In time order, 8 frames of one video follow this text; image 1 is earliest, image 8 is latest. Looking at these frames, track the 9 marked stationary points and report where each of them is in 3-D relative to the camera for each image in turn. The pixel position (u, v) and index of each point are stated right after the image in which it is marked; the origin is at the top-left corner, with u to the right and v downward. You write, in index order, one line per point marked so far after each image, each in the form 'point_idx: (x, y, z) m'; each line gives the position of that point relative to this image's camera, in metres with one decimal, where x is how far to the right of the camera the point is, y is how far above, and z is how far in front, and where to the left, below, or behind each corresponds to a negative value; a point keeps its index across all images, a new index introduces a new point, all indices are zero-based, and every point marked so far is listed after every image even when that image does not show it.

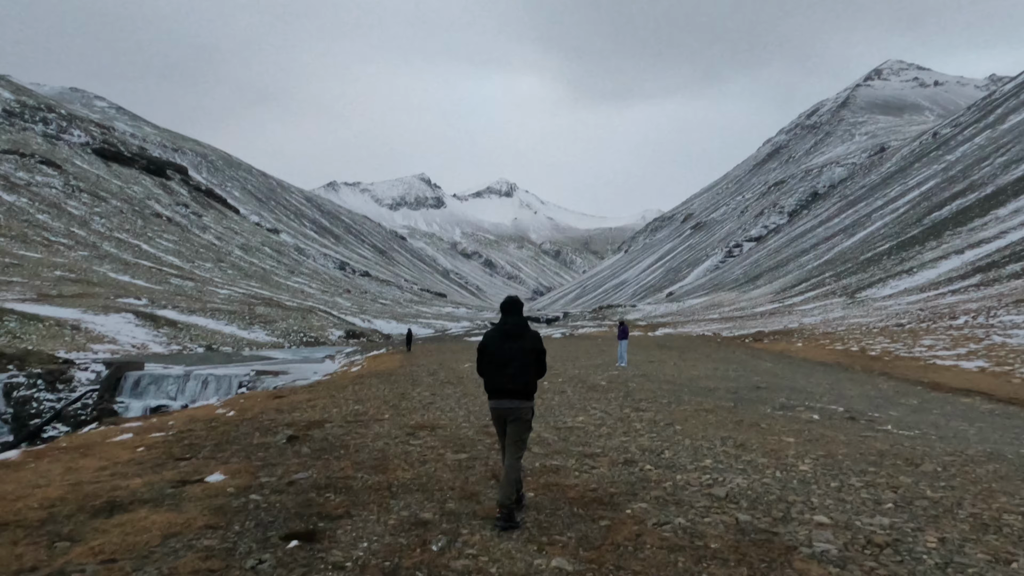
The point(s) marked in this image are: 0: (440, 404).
0: (-2.0, -3.4, +19.0) m
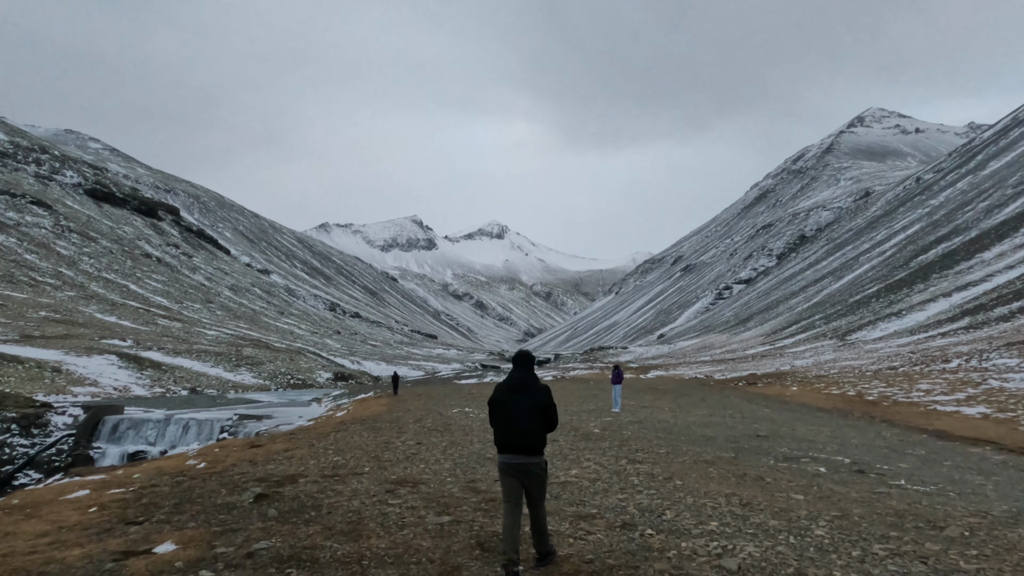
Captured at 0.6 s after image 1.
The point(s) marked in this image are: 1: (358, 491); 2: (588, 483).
0: (-2.3, -4.5, +17.9) m
1: (-2.9, -3.9, +12.8) m
2: (+1.6, -4.2, +14.3) m
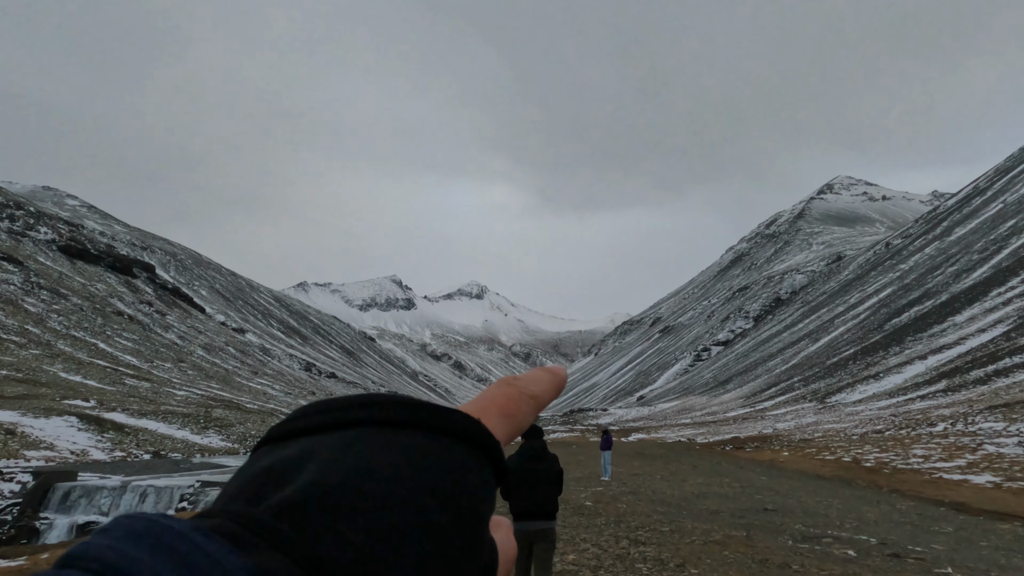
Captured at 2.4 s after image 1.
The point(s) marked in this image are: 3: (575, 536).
0: (-2.7, -5.9, +15.7) m
1: (-3.1, -4.8, +10.6) m
2: (+1.4, -5.2, +12.3) m
3: (+1.5, -6.1, +16.4) m
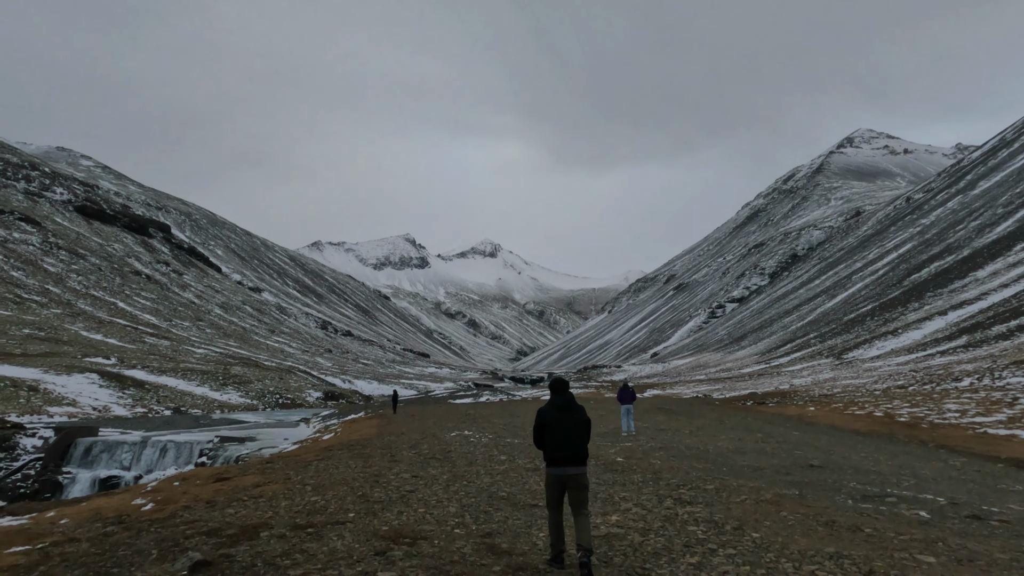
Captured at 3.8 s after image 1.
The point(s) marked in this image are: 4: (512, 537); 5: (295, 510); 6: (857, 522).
0: (-1.9, -4.6, +14.6) m
1: (-2.5, -3.8, +9.5) m
2: (+2.1, -4.1, +11.0) m
3: (+2.3, -4.7, +15.2) m
4: (0.0, -4.0, +10.6) m
5: (-4.3, -4.3, +13.0) m
6: (+6.3, -4.2, +12.1) m
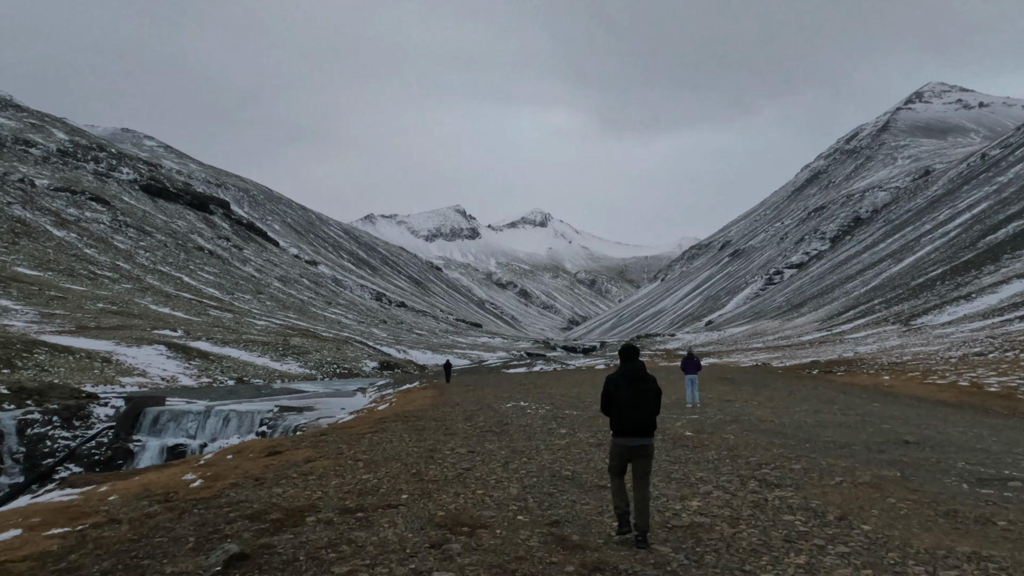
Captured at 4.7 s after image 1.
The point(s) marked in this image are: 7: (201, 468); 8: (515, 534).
0: (-0.6, -3.8, +13.6) m
1: (-1.6, -3.3, +8.5) m
2: (+3.1, -3.4, +9.7) m
3: (+3.6, -3.9, +13.8) m
4: (+1.0, -3.4, +9.4) m
5: (-3.1, -3.7, +12.1) m
6: (+7.4, -3.5, +10.4) m
7: (-7.8, -4.5, +16.6) m
8: (0.0, -3.3, +9.0) m
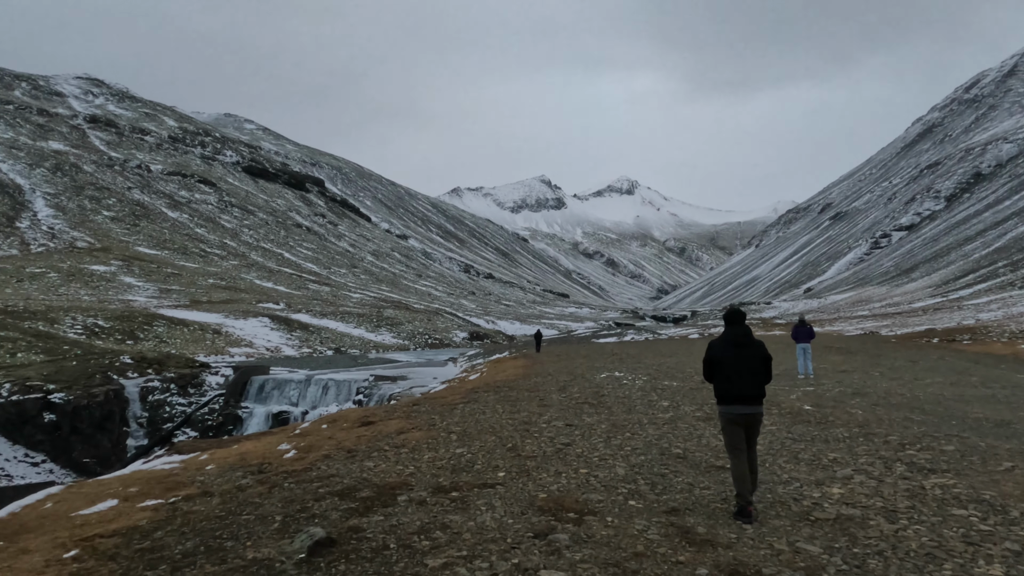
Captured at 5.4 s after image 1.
0: (+1.3, -3.0, +12.5) m
1: (-0.3, -2.8, +7.5) m
2: (+4.5, -2.8, +8.1) m
3: (+5.6, -3.0, +12.2) m
4: (+2.4, -2.8, +8.1) m
5: (-1.3, -3.0, +11.4) m
6: (+8.8, -2.8, +8.3) m
7: (-5.3, -3.7, +16.4) m
8: (+1.4, -2.8, +7.8) m
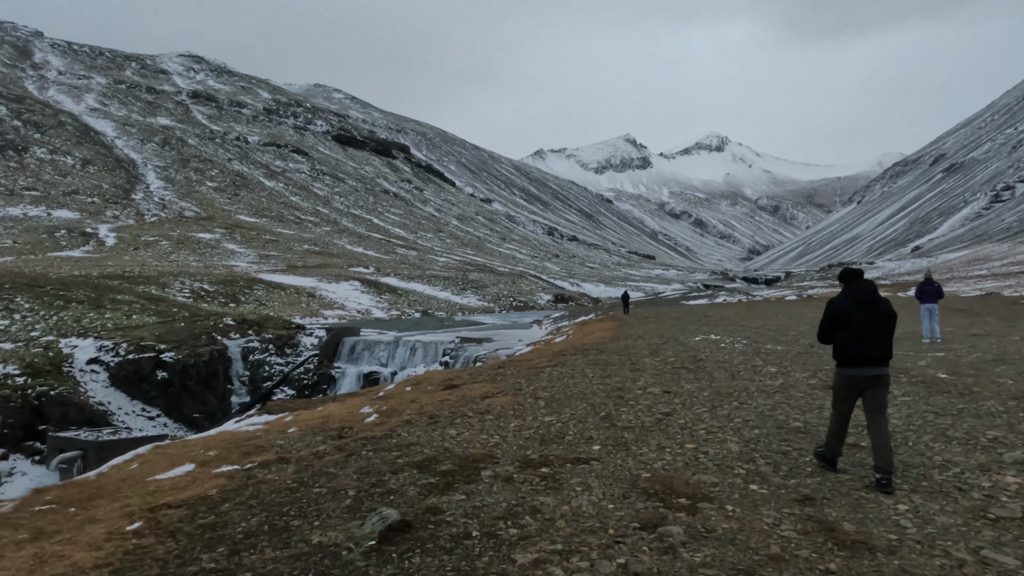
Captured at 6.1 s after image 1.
0: (+2.9, -2.2, +11.2) m
1: (+0.7, -2.2, +6.4) m
2: (+5.6, -2.2, +6.4) m
3: (+7.1, -2.2, +10.3) m
4: (+3.4, -2.2, +6.7) m
5: (+0.2, -2.3, +10.4) m
6: (+9.8, -2.2, +6.1) m
7: (-3.2, -2.7, +16.0) m
8: (+2.4, -2.2, +6.5) m
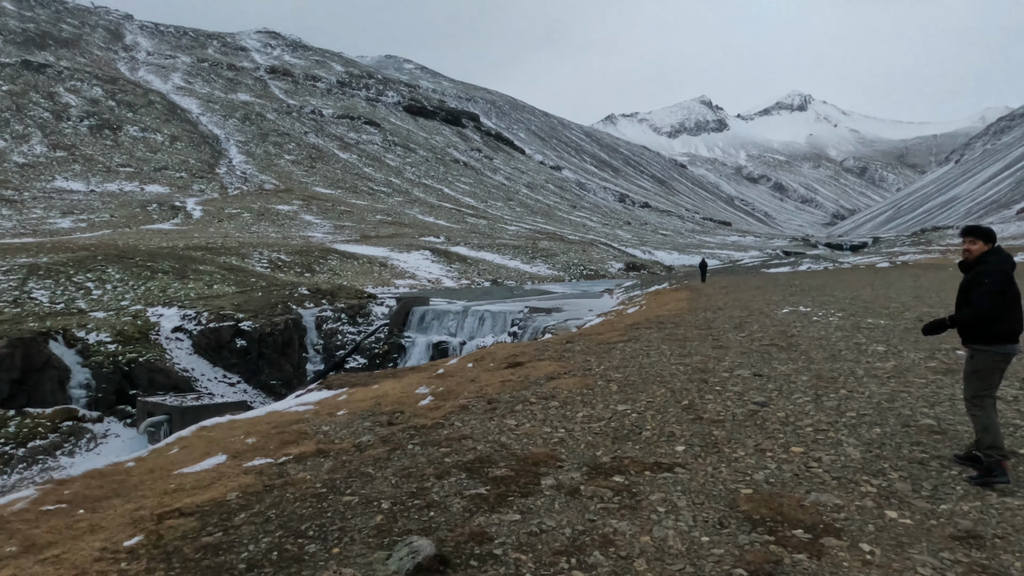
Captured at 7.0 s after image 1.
0: (+3.9, -1.8, +9.4) m
1: (+1.2, -2.0, +5.0) m
2: (+6.0, -2.0, +4.5) m
3: (+8.0, -1.8, +8.2) m
4: (+3.9, -2.0, +4.9) m
5: (+1.1, -1.9, +8.9) m
6: (+10.2, -1.9, +3.6) m
7: (-1.7, -2.0, +14.9) m
8: (+2.9, -2.0, +4.9) m
